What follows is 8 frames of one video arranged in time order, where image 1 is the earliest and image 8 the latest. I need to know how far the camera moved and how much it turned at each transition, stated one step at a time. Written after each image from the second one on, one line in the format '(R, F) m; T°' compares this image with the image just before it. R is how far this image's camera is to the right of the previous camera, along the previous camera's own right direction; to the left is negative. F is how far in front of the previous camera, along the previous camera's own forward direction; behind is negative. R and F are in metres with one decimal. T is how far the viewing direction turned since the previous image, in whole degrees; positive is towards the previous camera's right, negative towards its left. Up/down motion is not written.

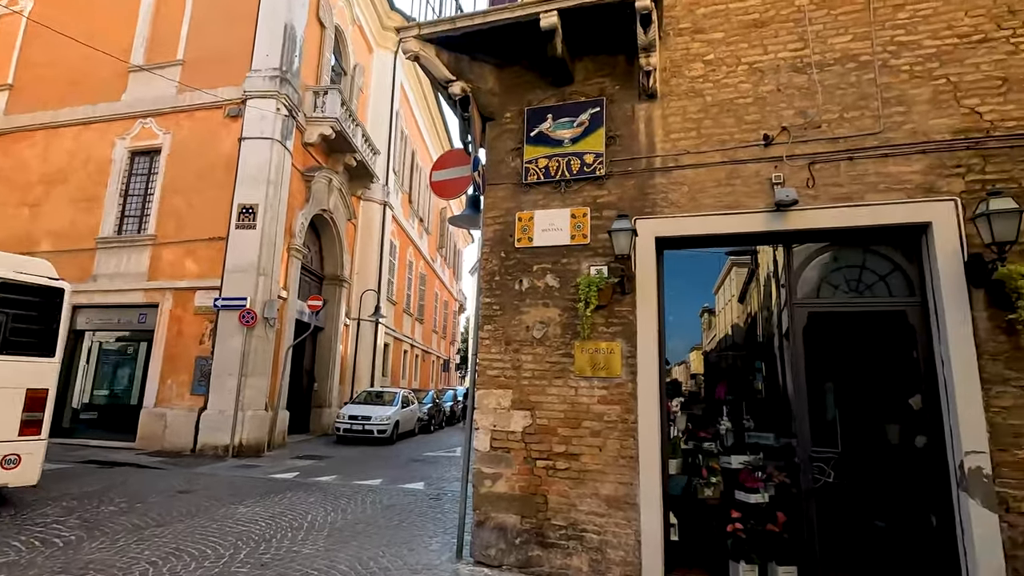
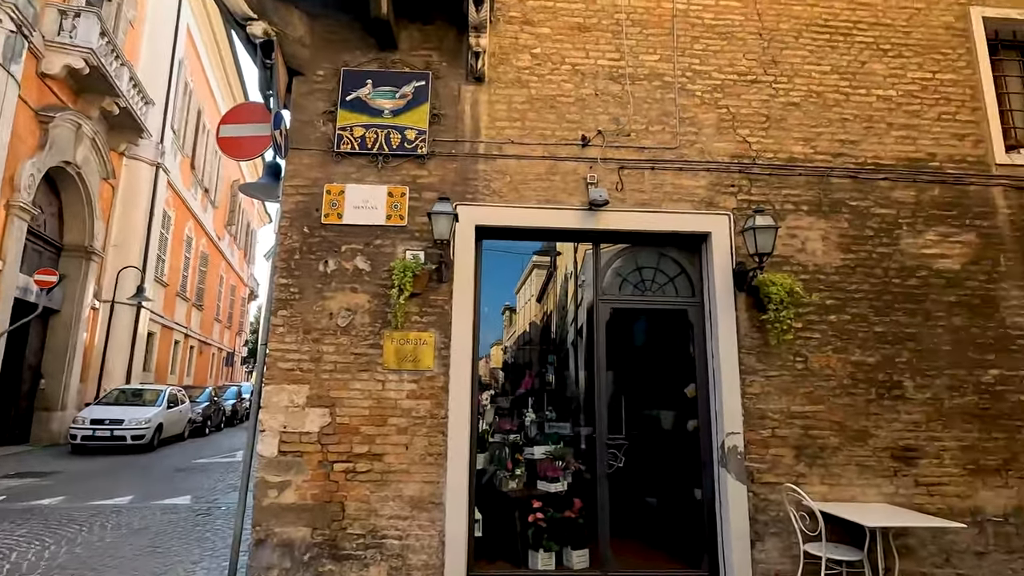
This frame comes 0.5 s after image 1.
(0.0, +0.4) m; +20°
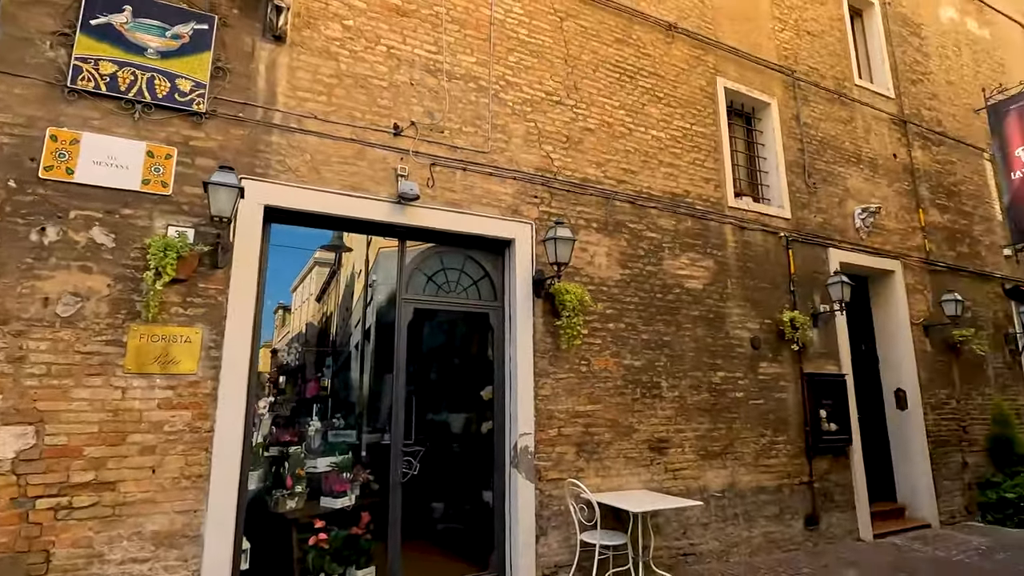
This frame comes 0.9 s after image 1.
(-0.1, +0.3) m; +23°
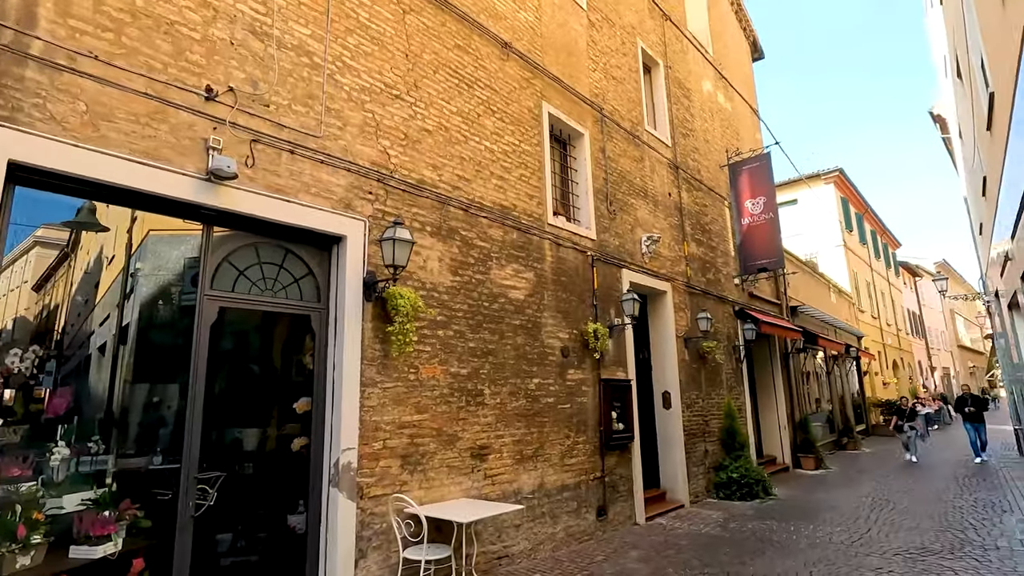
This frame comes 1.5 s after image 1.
(-0.4, +0.2) m; +22°
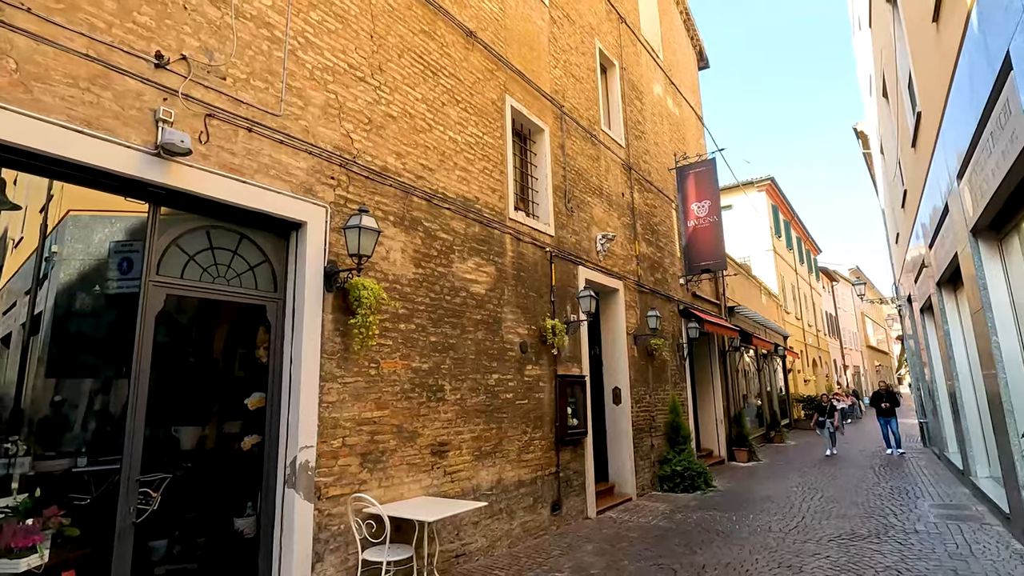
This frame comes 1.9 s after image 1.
(-0.2, +0.1) m; +6°
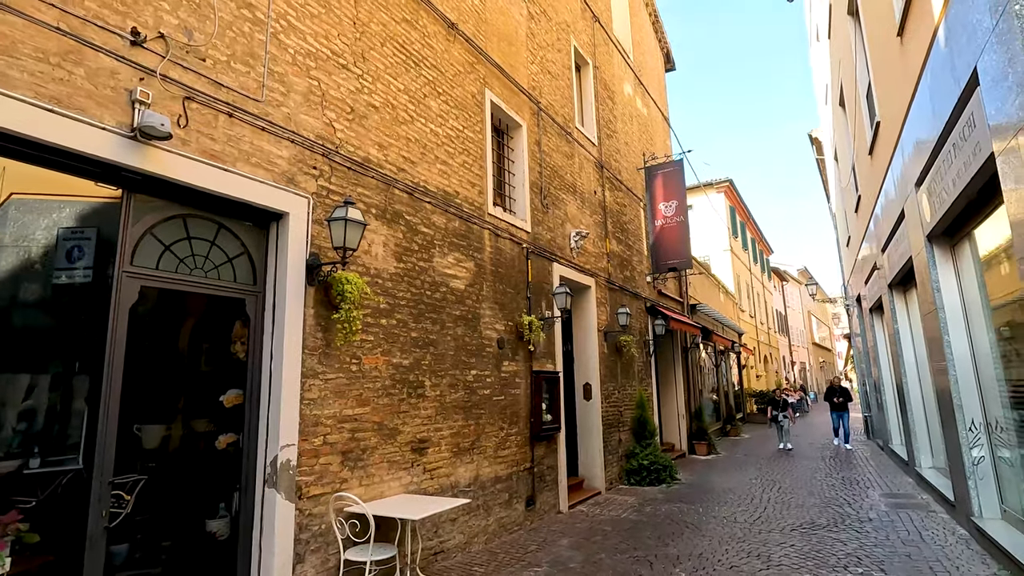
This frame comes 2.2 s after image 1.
(-0.2, 0.0) m; +4°
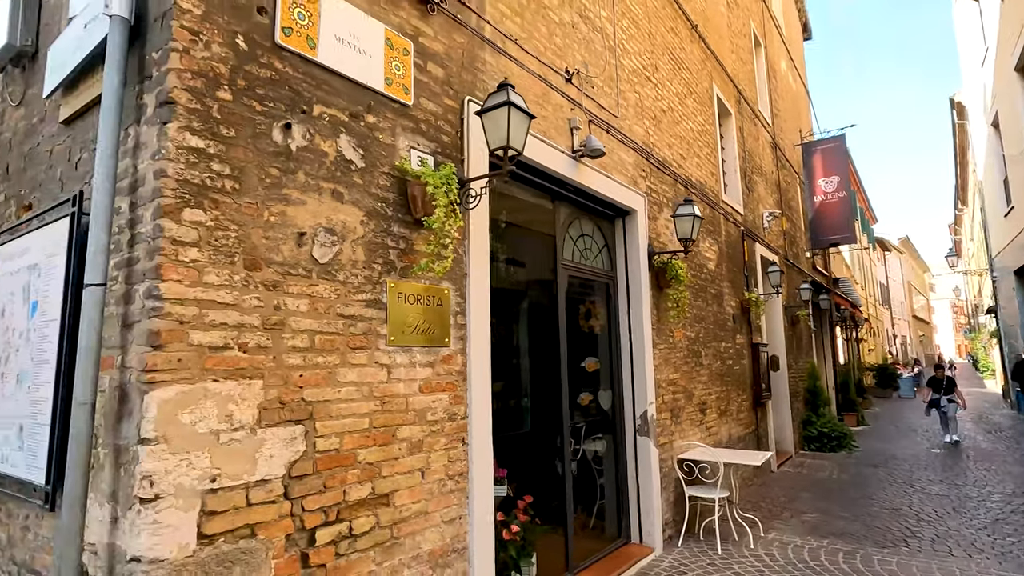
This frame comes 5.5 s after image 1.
(-2.4, -1.0) m; -6°
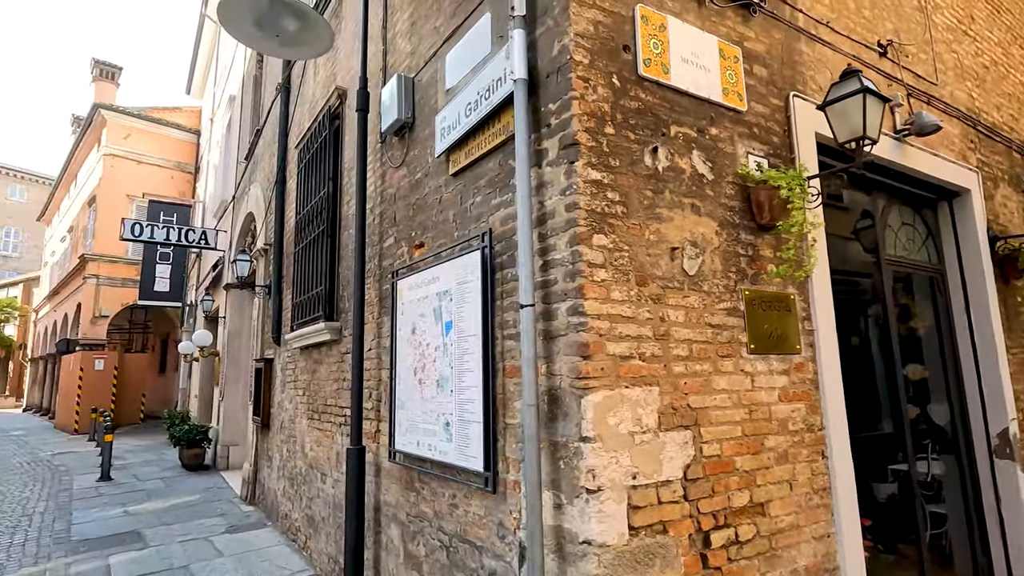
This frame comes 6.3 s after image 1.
(-0.7, -0.2) m; -21°
